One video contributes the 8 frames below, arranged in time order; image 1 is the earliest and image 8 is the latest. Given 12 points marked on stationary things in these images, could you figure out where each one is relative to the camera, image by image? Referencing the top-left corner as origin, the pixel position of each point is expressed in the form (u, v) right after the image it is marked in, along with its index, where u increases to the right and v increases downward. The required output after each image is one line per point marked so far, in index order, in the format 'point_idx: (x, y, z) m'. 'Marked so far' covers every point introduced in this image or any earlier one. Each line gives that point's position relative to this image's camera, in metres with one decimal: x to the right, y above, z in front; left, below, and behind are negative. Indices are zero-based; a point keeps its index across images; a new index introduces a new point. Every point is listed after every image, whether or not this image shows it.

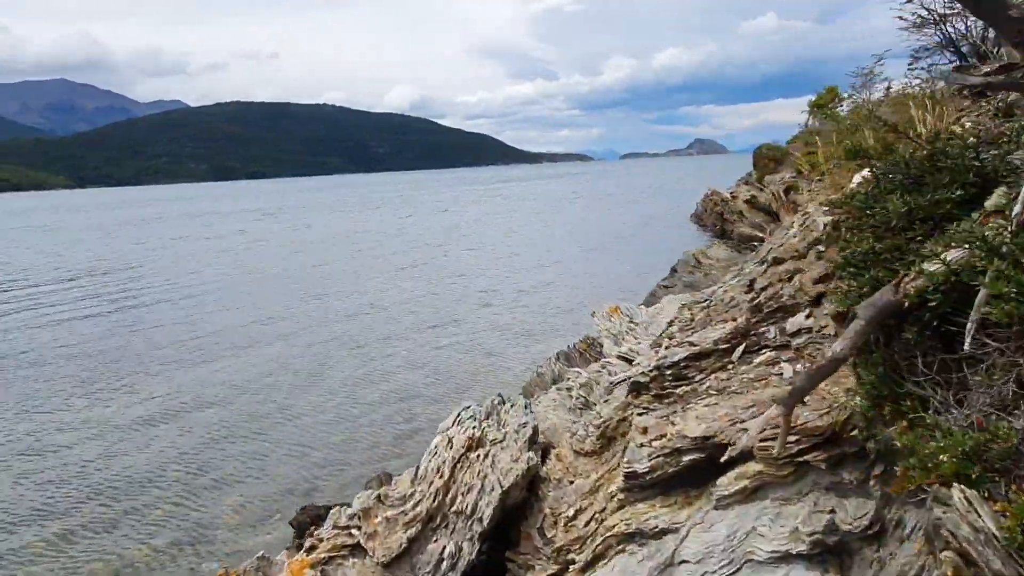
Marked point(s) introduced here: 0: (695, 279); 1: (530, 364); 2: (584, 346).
0: (+4.5, +0.3, +15.2) m
1: (+0.6, -1.4, +16.7) m
2: (+1.2, -0.9, +10.3) m
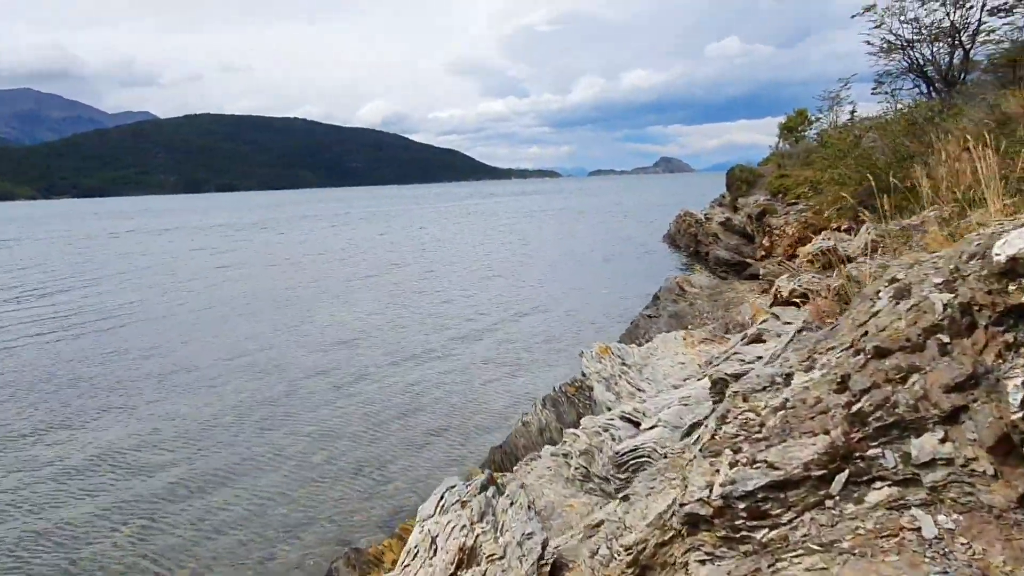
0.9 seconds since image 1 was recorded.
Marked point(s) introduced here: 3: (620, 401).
0: (+4.0, -0.4, +14.5) m
1: (-0.1, -2.2, +15.7) m
2: (+0.9, -1.5, +9.4) m
3: (+1.4, -1.5, +8.1) m
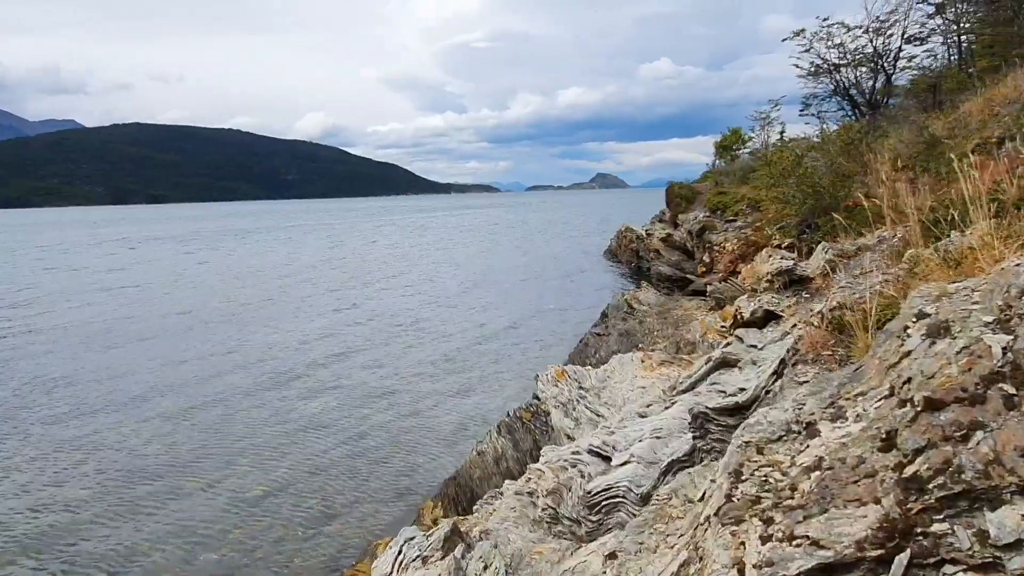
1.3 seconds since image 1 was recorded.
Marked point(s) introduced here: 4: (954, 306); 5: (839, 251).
0: (+2.8, -0.9, +14.4) m
1: (-1.4, -2.7, +15.1) m
2: (+0.2, -1.8, +8.9) m
3: (+0.9, -1.8, +7.7) m
4: (+2.0, -0.1, +2.6) m
5: (+4.4, +0.5, +8.2) m
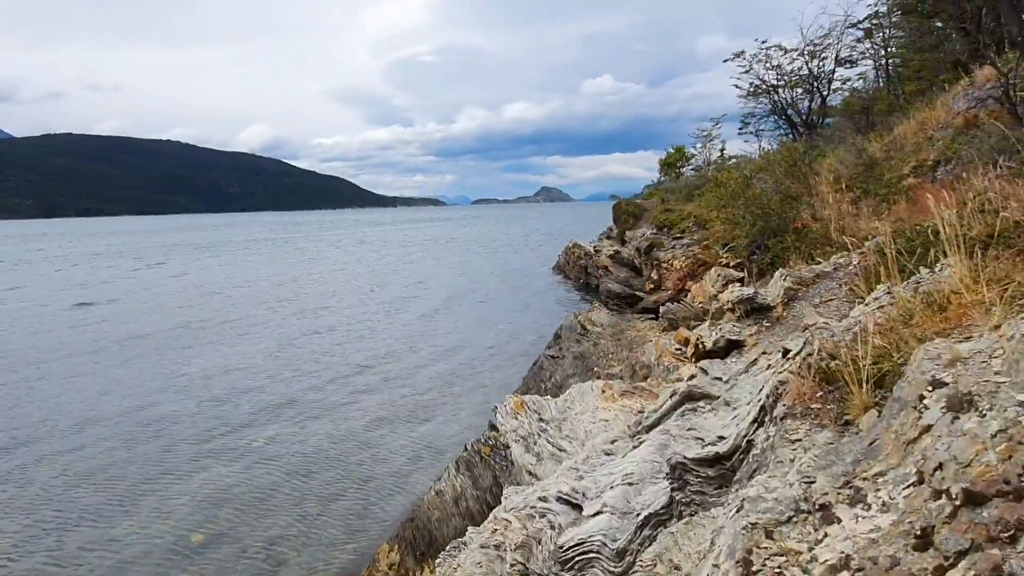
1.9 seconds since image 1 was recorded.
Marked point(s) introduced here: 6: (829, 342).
0: (+1.7, -1.4, +14.2) m
1: (-2.5, -3.3, +14.5) m
2: (-0.4, -2.2, +8.5) m
3: (+0.4, -2.2, +7.4) m
4: (+1.9, -0.4, +2.5) m
5: (+3.9, +0.1, +8.2) m
6: (+2.2, -0.4, +4.2) m
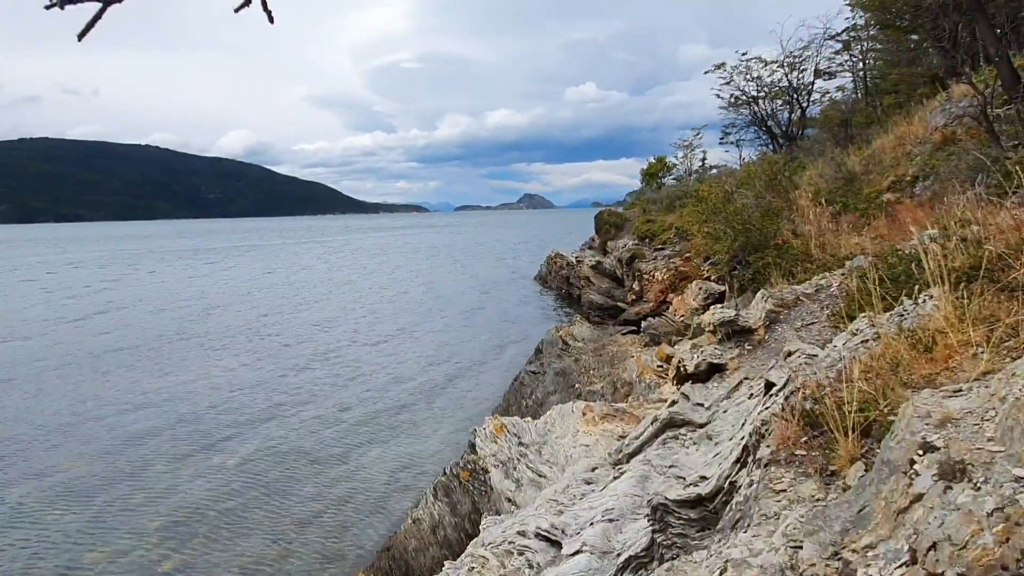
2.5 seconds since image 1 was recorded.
0: (+1.2, -1.7, +14.0) m
1: (-2.9, -3.6, +14.3) m
2: (-0.7, -2.5, +8.3) m
3: (+0.1, -2.5, +7.2) m
4: (+1.8, -0.6, +2.3) m
5: (+3.6, -0.1, +8.1) m
6: (+2.0, -0.6, +4.1) m
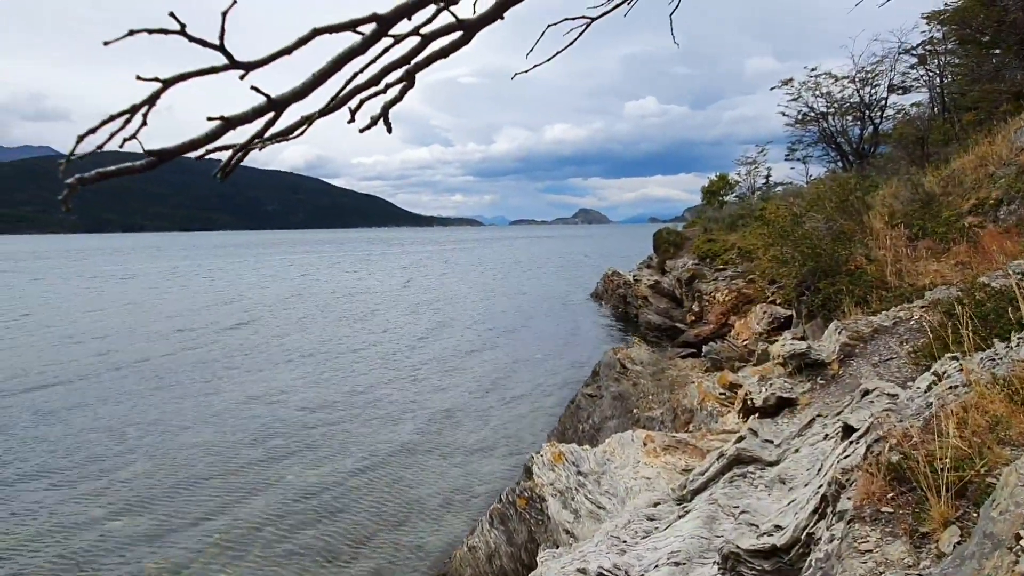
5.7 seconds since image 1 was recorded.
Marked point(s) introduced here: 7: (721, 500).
0: (+2.5, -2.2, +13.8) m
1: (-1.6, -4.1, +14.4) m
2: (+0.1, -2.9, +8.3) m
3: (+0.8, -2.8, +7.1) m
4: (+2.1, -0.8, +2.2) m
5: (+4.4, -0.5, +7.8) m
6: (+2.5, -0.9, +3.9) m
7: (+1.9, -1.9, +5.3) m
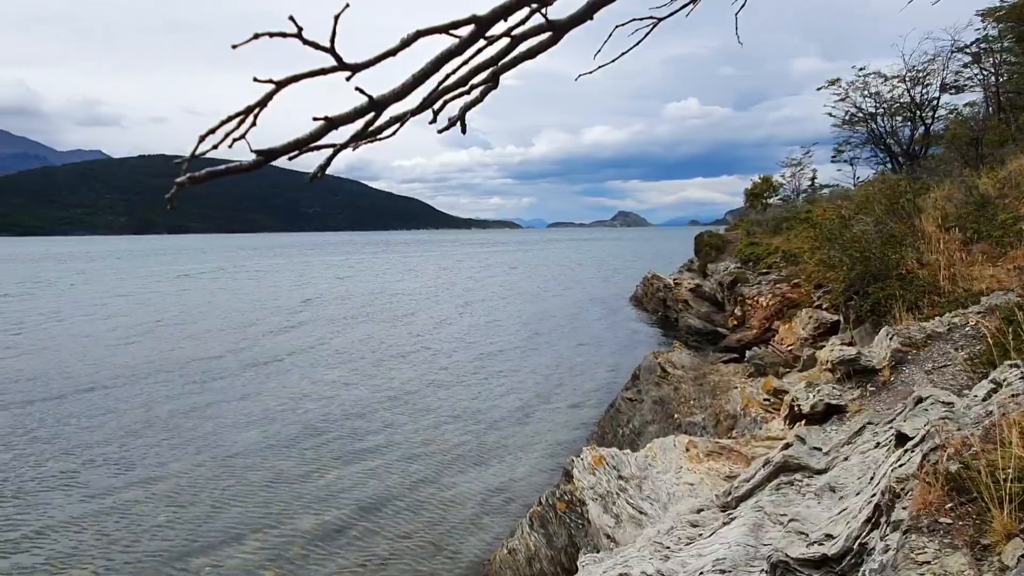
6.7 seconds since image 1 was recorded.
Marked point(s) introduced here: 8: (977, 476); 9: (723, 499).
0: (+3.4, -2.3, +13.7) m
1: (-0.7, -4.2, +14.5) m
2: (+0.7, -2.9, +8.3) m
3: (+1.3, -2.8, +7.1) m
4: (+2.2, -0.8, +2.1) m
5: (+4.9, -0.6, +7.5) m
6: (+2.8, -0.9, +3.7) m
7: (+2.2, -1.9, +5.2) m
8: (+2.4, -1.0, +3.2) m
9: (+2.2, -2.2, +6.2) m
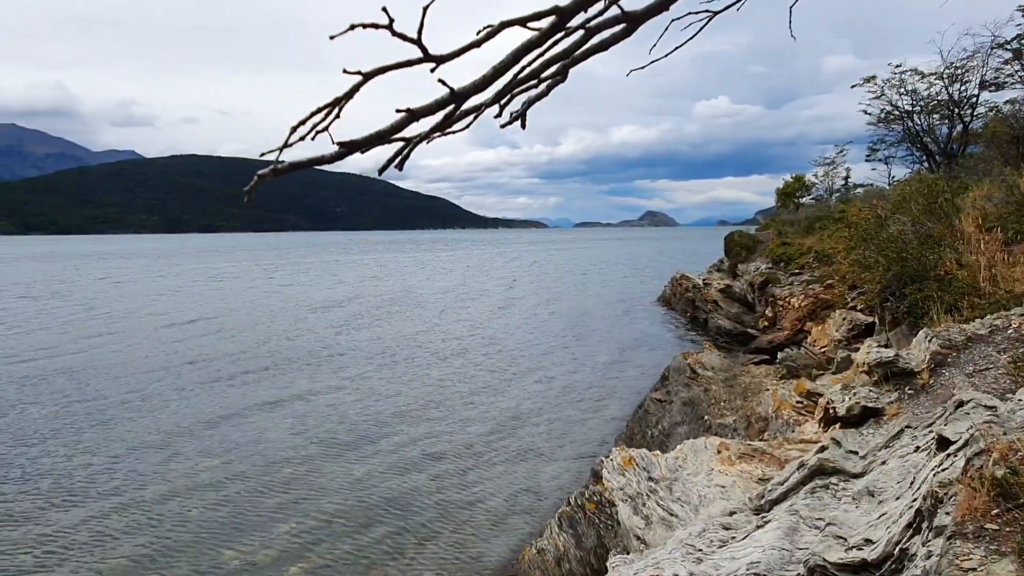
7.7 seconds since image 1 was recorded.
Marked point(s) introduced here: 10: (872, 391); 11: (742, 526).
0: (+4.1, -2.3, +13.6) m
1: (0.0, -4.2, +14.5) m
2: (+1.1, -2.9, +8.3) m
3: (+1.7, -2.8, +7.0) m
4: (+2.4, -0.8, +2.0) m
5: (+5.3, -0.6, +7.3) m
6: (+3.0, -0.9, +3.7) m
7: (+2.5, -1.9, +5.2) m
8: (+2.6, -1.0, +3.1) m
9: (+2.5, -2.2, +6.2) m
10: (+4.3, -1.2, +7.2) m
11: (+2.2, -2.3, +5.8) m
